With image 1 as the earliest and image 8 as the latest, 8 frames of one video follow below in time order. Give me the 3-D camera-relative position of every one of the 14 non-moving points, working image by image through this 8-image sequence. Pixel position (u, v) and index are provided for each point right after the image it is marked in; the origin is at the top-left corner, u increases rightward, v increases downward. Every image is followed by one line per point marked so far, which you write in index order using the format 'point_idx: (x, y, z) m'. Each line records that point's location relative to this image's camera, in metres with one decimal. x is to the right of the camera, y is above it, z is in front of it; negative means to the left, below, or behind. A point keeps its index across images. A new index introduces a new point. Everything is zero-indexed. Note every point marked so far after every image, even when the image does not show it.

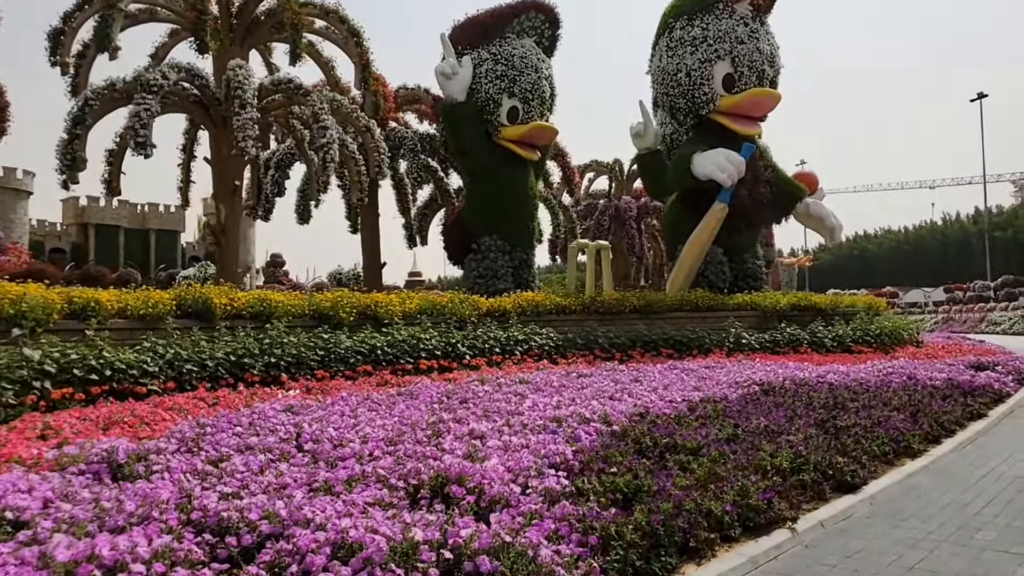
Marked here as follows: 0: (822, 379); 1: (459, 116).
0: (+2.7, -0.8, +6.5) m
1: (-0.9, +2.9, +12.7) m
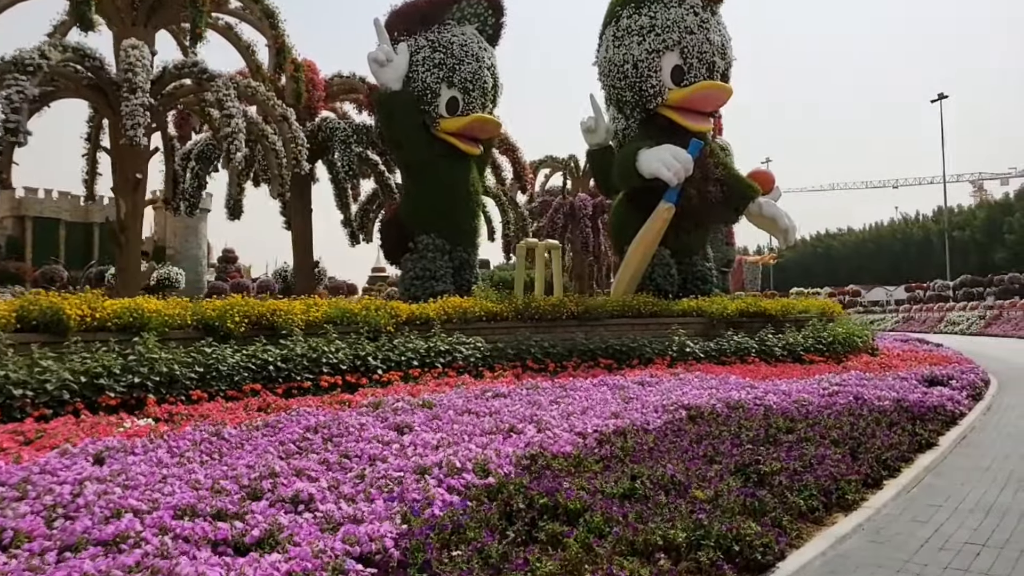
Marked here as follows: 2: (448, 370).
0: (+1.9, -0.9, +5.8) m
1: (-1.9, +2.8, +11.8) m
2: (-0.7, -0.8, +7.7) m
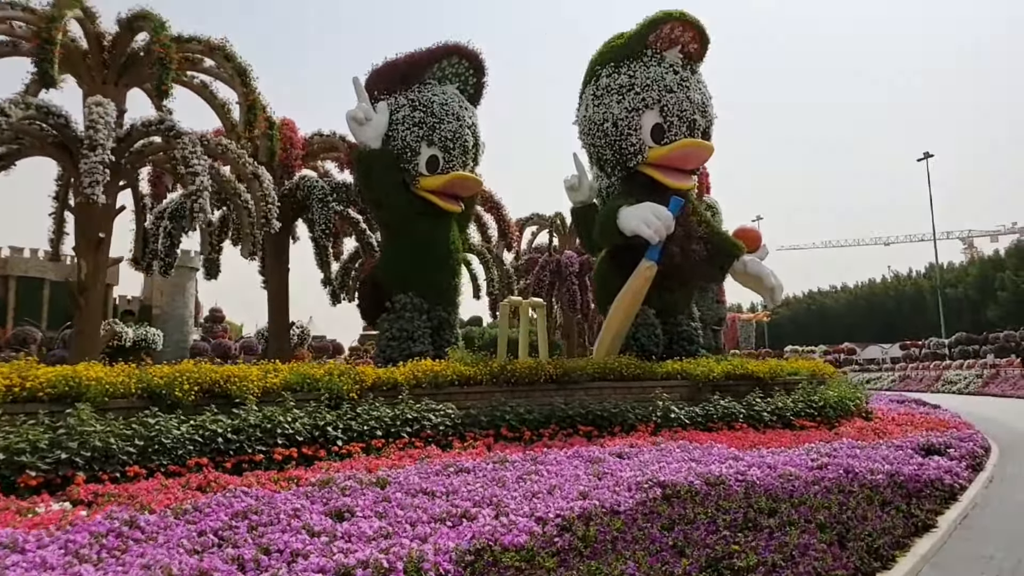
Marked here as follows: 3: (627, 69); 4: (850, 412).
0: (+1.6, -1.3, +5.4) m
1: (-2.2, +1.9, +11.7) m
2: (-0.9, -1.5, +7.3) m
3: (+1.7, +3.2, +11.0) m
4: (+4.5, -1.7, +10.1) m
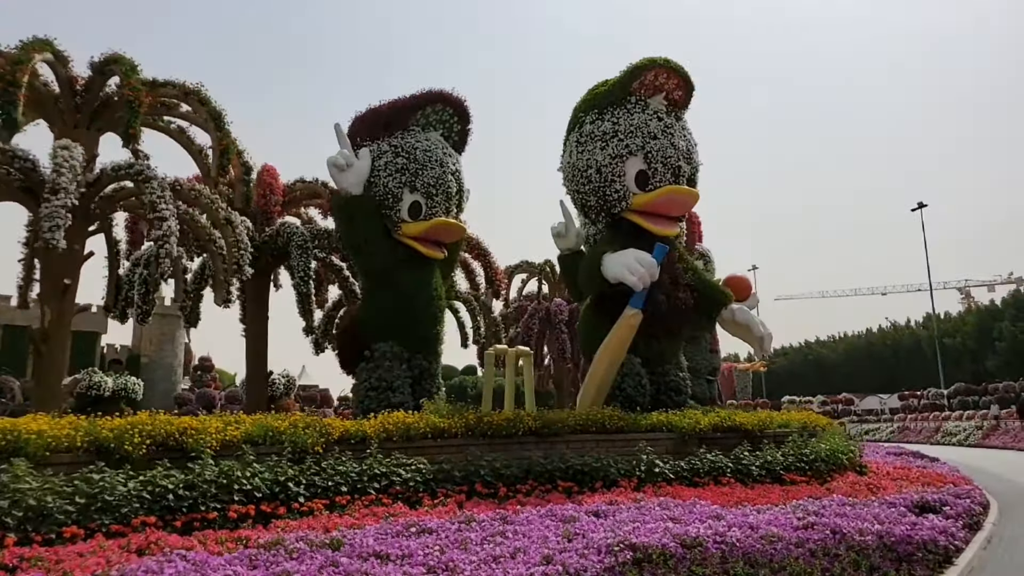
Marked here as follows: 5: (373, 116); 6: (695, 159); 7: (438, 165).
0: (+1.4, -1.6, +5.0) m
1: (-2.4, +1.2, +11.5) m
2: (-1.2, -1.9, +6.9) m
3: (+1.4, +2.5, +11.0) m
4: (+4.2, -2.3, +9.7) m
5: (-2.2, +2.7, +12.0) m
6: (+2.7, +1.9, +11.2) m
7: (-1.2, +1.9, +11.8) m
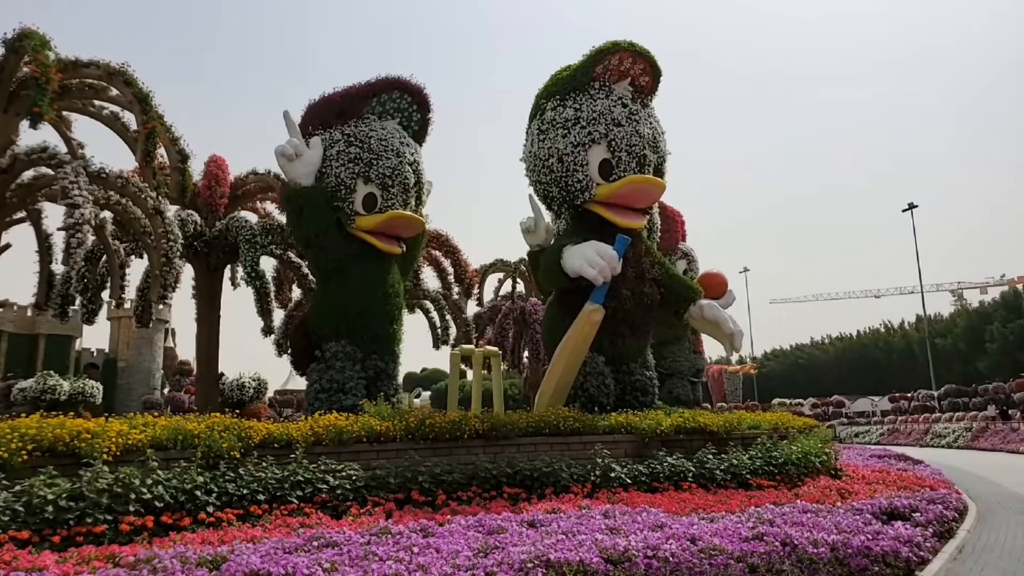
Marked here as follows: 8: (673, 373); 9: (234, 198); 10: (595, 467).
0: (+0.9, -1.5, +4.5) m
1: (-3.0, +1.2, +10.9) m
2: (-1.7, -1.8, +6.3) m
3: (+0.8, +2.6, +10.4) m
4: (+3.7, -2.2, +9.2) m
5: (-2.8, +2.8, +11.4) m
6: (+2.1, +2.0, +10.7) m
7: (-1.8, +2.0, +11.2) m
8: (+3.9, -2.0, +17.4) m
9: (-4.5, +1.5, +12.3) m
10: (+0.9, -1.9, +7.9) m
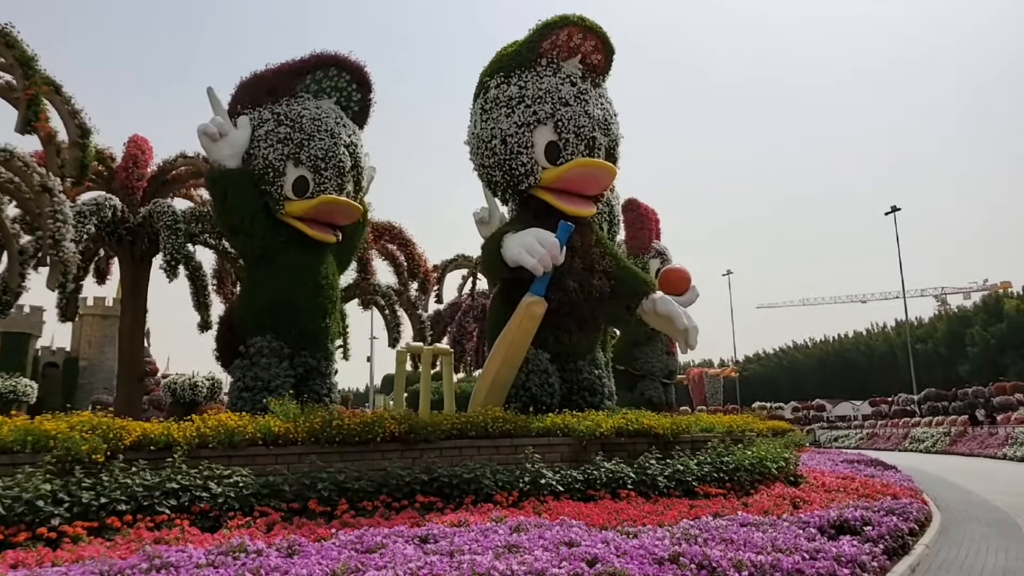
0: (+0.2, -1.4, +3.8) m
1: (-3.8, +1.4, +10.1) m
2: (-2.5, -1.7, +5.5) m
3: (+0.1, +2.7, +9.7) m
4: (+2.9, -2.1, +8.5) m
5: (-3.6, +2.9, +10.6) m
6: (+1.3, +2.1, +10.0) m
7: (-2.5, +2.1, +10.4) m
8: (+3.0, -1.9, +16.7) m
9: (-5.3, +1.6, +11.4) m
10: (+0.1, -1.7, +7.1) m
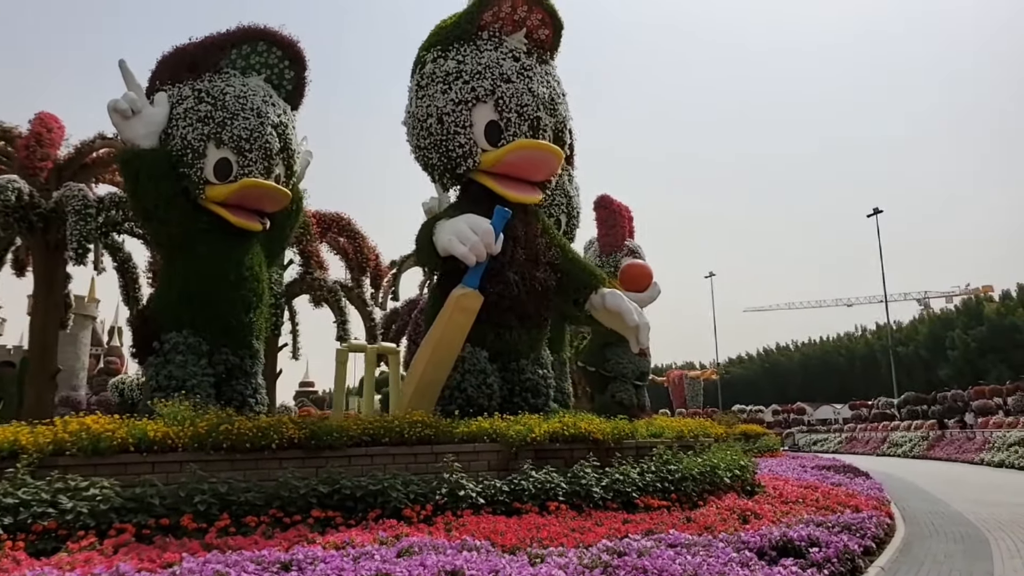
0: (-0.5, -1.3, +3.0) m
1: (-4.5, +1.5, +9.3) m
2: (-3.1, -1.6, +4.7) m
3: (-0.7, +2.8, +9.0) m
4: (+2.1, -2.0, +7.7) m
5: (-4.3, +3.0, +9.8) m
6: (+0.6, +2.1, +9.2) m
7: (-3.3, +2.2, +9.6) m
8: (+2.1, -1.9, +15.9) m
9: (-6.1, +1.7, +10.6) m
10: (-0.6, -1.7, +6.4) m
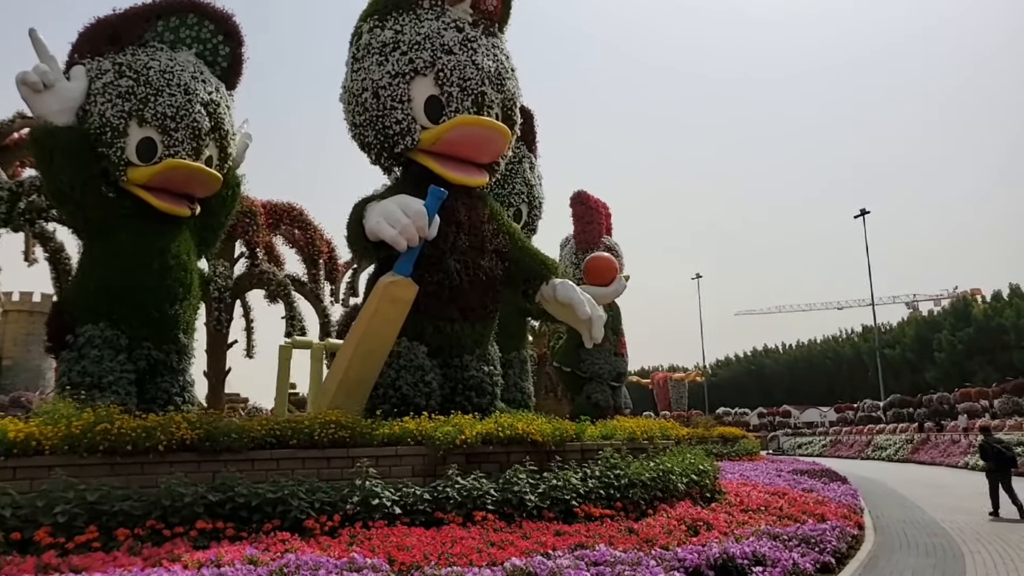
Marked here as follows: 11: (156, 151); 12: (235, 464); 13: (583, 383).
0: (-1.1, -1.2, +2.3) m
1: (-5.2, +1.6, +8.6) m
2: (-3.7, -1.4, +4.0) m
3: (-1.3, +2.9, +8.3) m
4: (+1.5, -1.9, +7.1) m
5: (-4.9, +3.1, +9.1) m
6: (0.0, +2.3, +8.6) m
7: (-3.9, +2.3, +8.9) m
8: (+1.4, -1.8, +15.3) m
9: (-6.7, +1.8, +9.9) m
10: (-1.2, -1.5, +5.7) m
11: (-4.1, +1.6, +8.8) m
12: (-2.1, -1.3, +5.7) m
13: (+1.3, -1.9, +15.3) m
